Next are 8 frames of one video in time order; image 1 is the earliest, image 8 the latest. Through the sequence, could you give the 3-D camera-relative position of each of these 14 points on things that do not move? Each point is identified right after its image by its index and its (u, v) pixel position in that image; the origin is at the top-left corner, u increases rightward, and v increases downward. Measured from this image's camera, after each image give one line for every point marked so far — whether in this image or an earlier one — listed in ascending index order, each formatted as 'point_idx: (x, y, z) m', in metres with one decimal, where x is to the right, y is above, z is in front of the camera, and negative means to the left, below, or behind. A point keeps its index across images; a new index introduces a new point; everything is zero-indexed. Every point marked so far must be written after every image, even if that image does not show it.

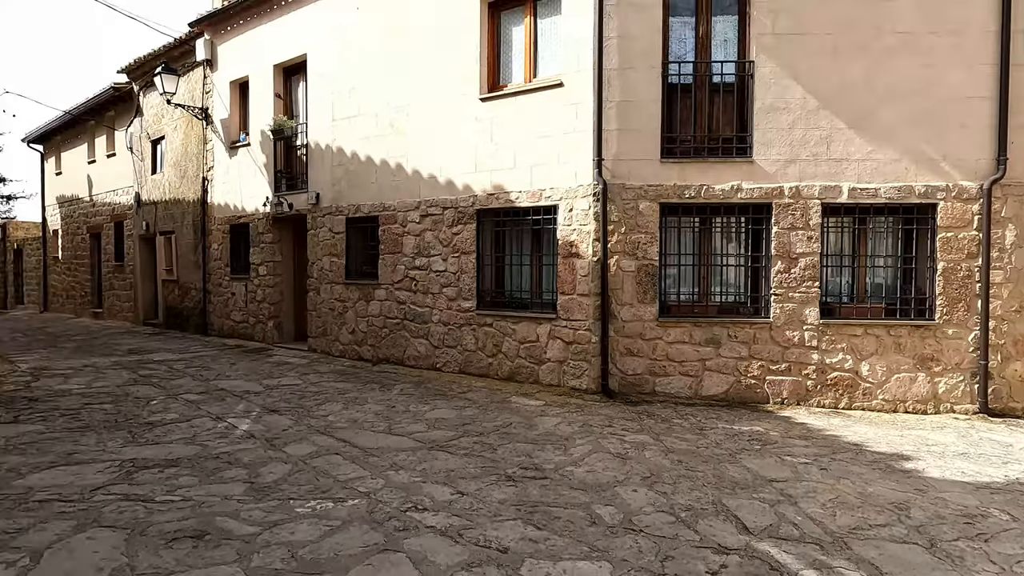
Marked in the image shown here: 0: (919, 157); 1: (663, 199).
0: (+3.8, +1.2, +6.2) m
1: (+1.4, +0.9, +6.3) m
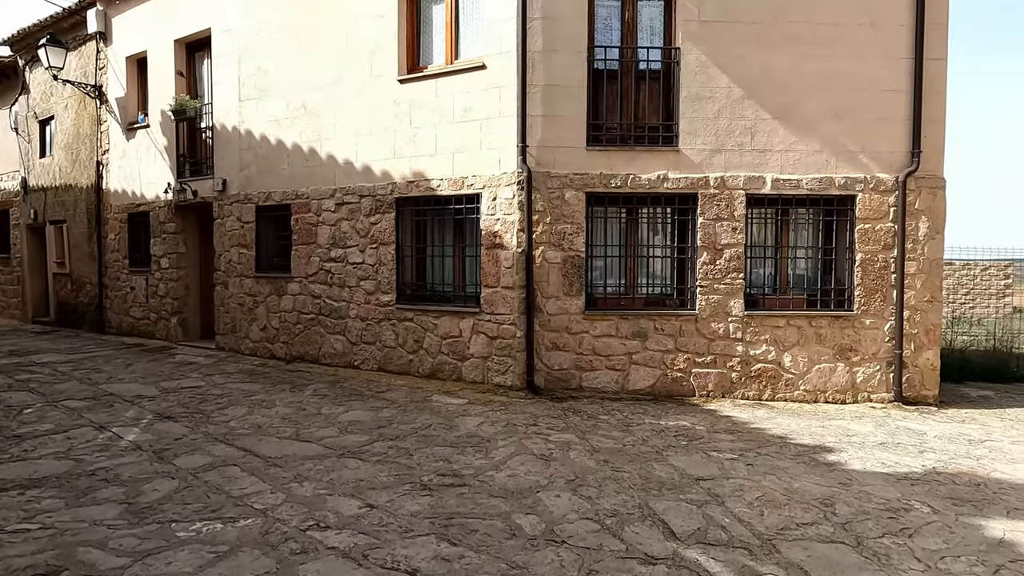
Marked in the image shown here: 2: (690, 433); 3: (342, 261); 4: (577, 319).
0: (+3.1, +1.3, +6.2) m
1: (+0.7, +0.9, +6.1) m
2: (+1.4, -1.1, +5.1) m
3: (-1.9, +0.3, +7.2) m
4: (+0.6, -0.3, +6.2) m
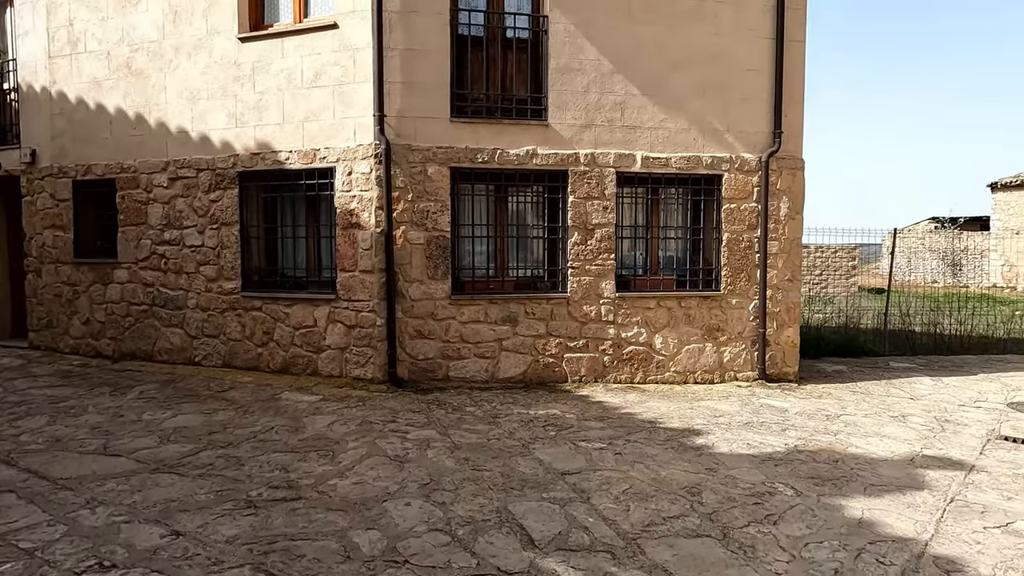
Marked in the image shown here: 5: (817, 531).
0: (+1.8, +1.5, +6.2) m
1: (-0.5, +1.1, +5.7) m
2: (+0.3, -1.0, +4.8) m
3: (-3.2, +0.4, +6.4) m
4: (-0.6, -0.1, +5.7) m
5: (+1.4, -1.1, +3.1) m
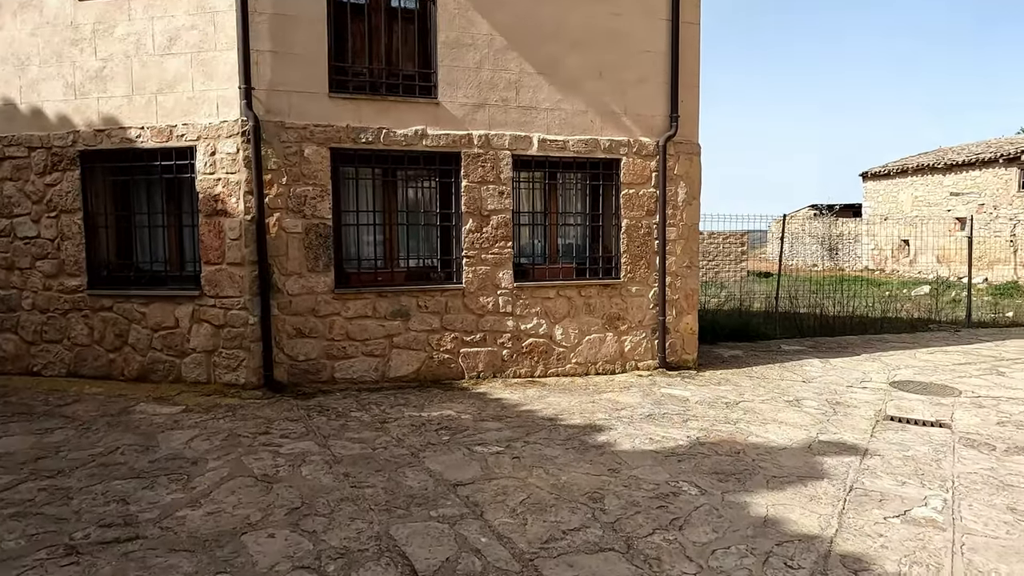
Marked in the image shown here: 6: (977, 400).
0: (+0.8, +1.6, +6.0) m
1: (-1.4, +1.1, +5.2) m
2: (-0.4, -0.9, +4.4) m
3: (-4.2, +0.4, +5.5) m
4: (-1.5, -0.1, +5.2) m
5: (+0.9, -1.1, +2.9) m
6: (+3.9, -0.9, +5.6) m
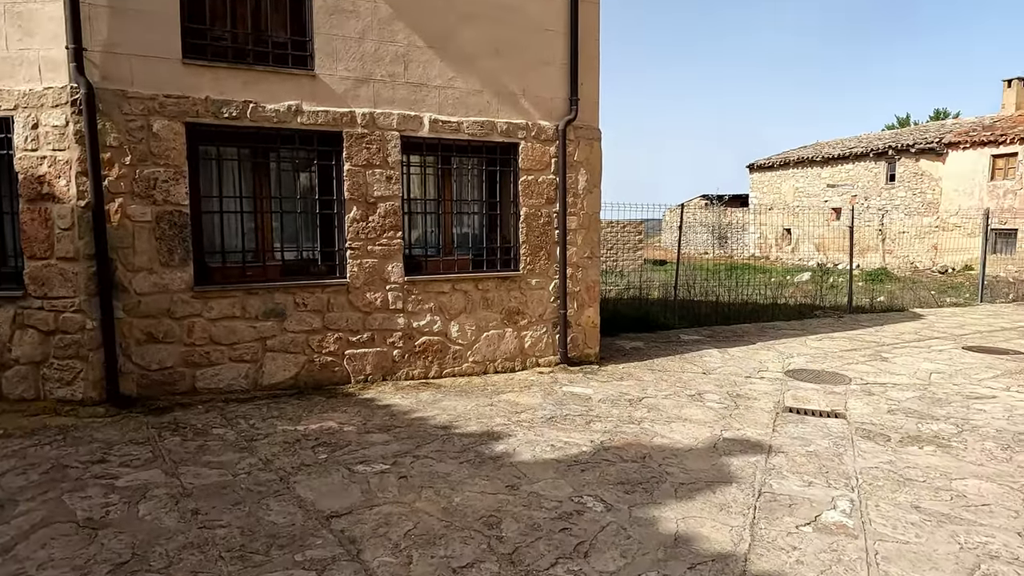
0: (-0.1, +1.7, +5.6) m
1: (-2.2, +1.2, +4.5) m
2: (-1.1, -0.9, +3.9) m
3: (-4.9, +0.4, +4.4) m
4: (-2.2, -0.1, +4.5) m
5: (+0.5, -1.1, +2.6) m
6: (+3.0, -0.8, +5.7) m
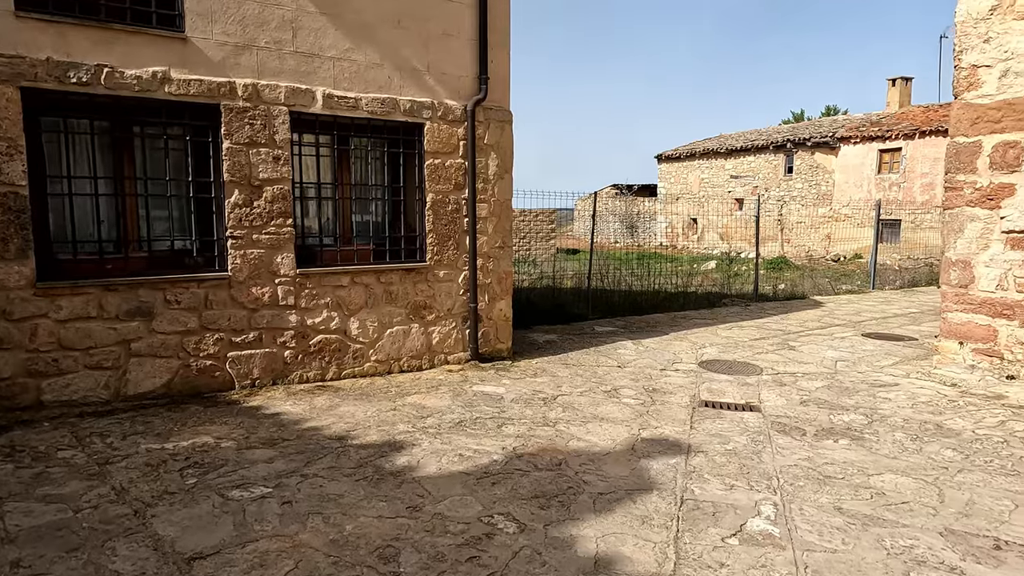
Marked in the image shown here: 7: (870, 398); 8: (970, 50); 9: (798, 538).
0: (-0.9, +1.7, +5.1) m
1: (-2.7, +1.2, +3.8) m
2: (-1.6, -0.9, +3.4) m
3: (-5.5, +0.4, +3.3) m
4: (-2.8, 0.0, +3.8) m
5: (+0.1, -1.1, +2.3) m
6: (+2.3, -0.8, +5.7) m
7: (+2.7, -0.8, +5.0) m
8: (+3.7, +1.9, +5.3) m
9: (+1.2, -1.0, +2.8) m
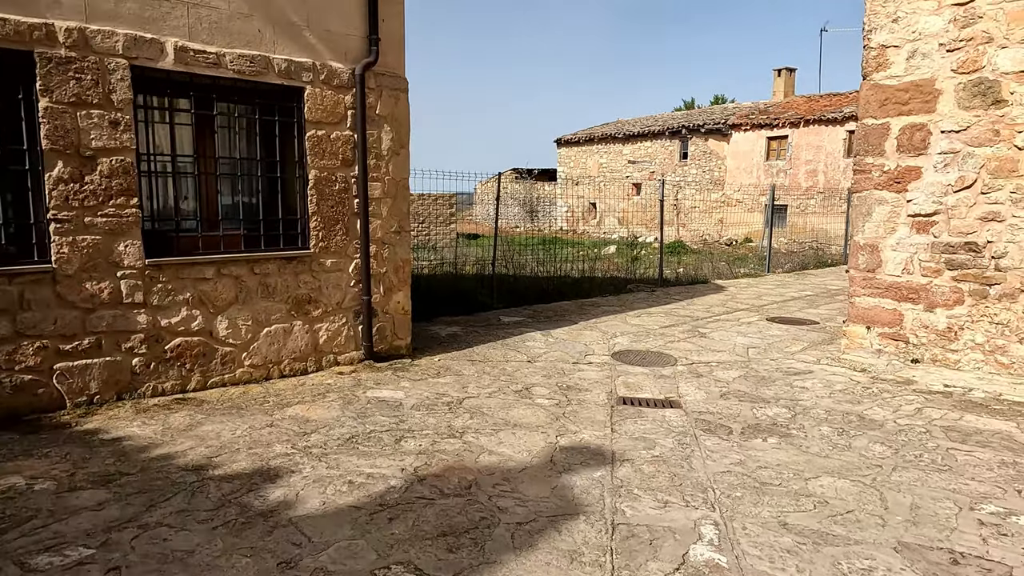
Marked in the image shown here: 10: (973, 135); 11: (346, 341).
0: (-1.6, +1.8, +4.3) m
1: (-3.2, +1.2, +2.7) m
2: (-2.0, -0.9, +2.6) m
3: (-5.8, +0.4, +1.9) m
4: (-3.3, -0.1, +2.8) m
5: (-0.1, -1.1, +1.8) m
6: (+1.5, -0.6, +5.4) m
7: (+2.0, -0.7, +4.8) m
8: (+2.9, +2.0, +5.2) m
9: (+0.8, -1.0, +2.4) m
10: (+3.4, +1.1, +4.9) m
11: (-1.2, -0.4, +4.9) m
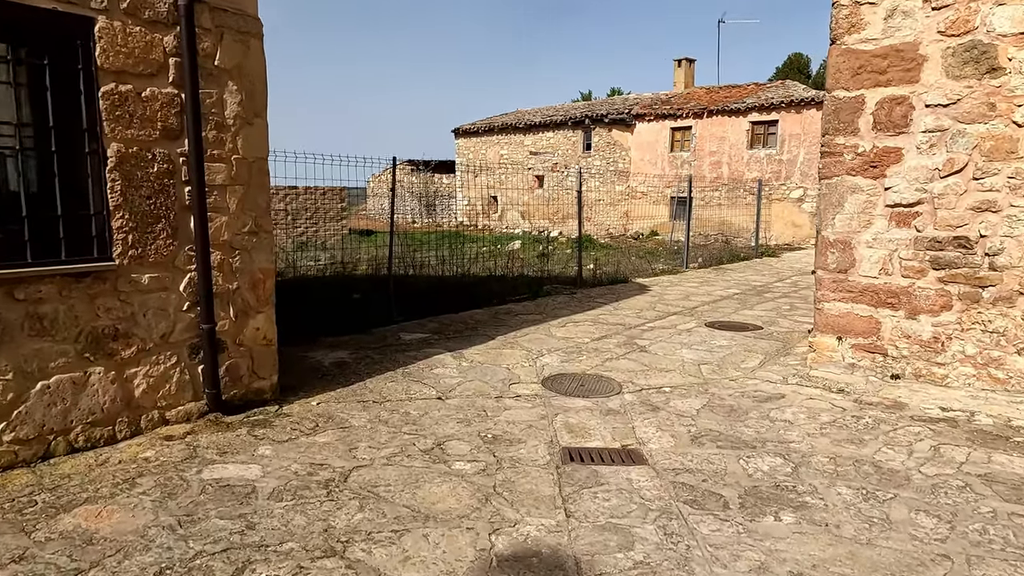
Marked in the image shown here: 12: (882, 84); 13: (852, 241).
0: (-2.0, +1.6, +2.8) m
1: (-3.4, +1.0, +1.0) m
2: (-2.1, -1.0, +1.1) m
3: (-5.8, +0.1, -0.2) m
4: (-3.5, -0.2, +1.1) m
5: (-0.2, -1.2, +0.5) m
6: (+0.9, -0.7, +4.4) m
7: (+1.5, -0.8, +3.8) m
8: (+2.2, +2.0, +4.4) m
9: (+0.7, -1.1, +1.3) m
10: (+2.8, +1.1, +4.1) m
11: (-1.7, -0.5, +3.5) m
12: (+2.4, +1.3, +4.3) m
13: (+2.3, +0.3, +4.6) m
